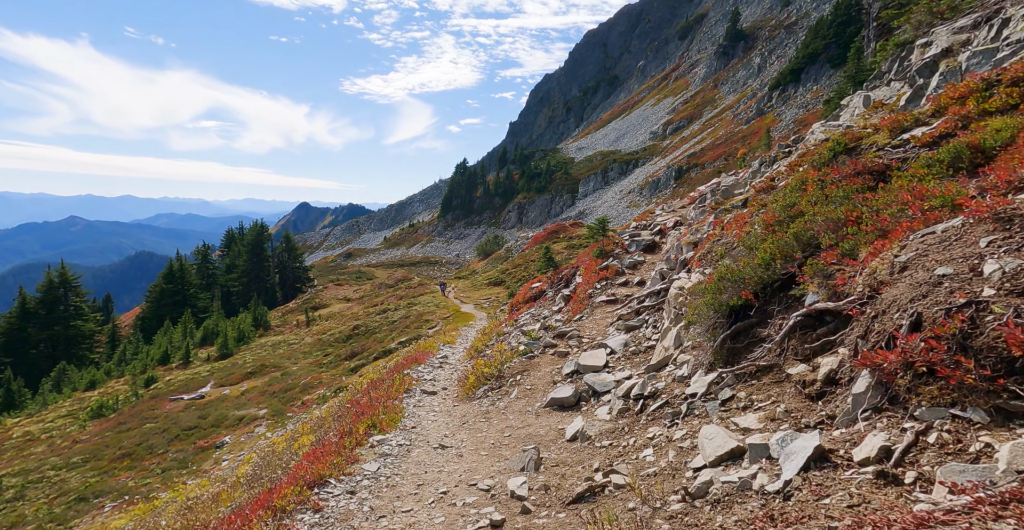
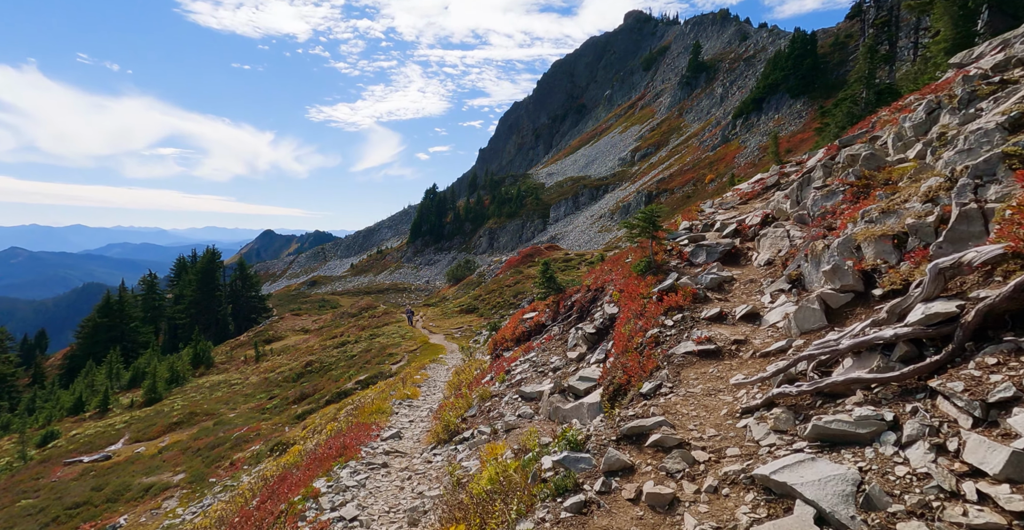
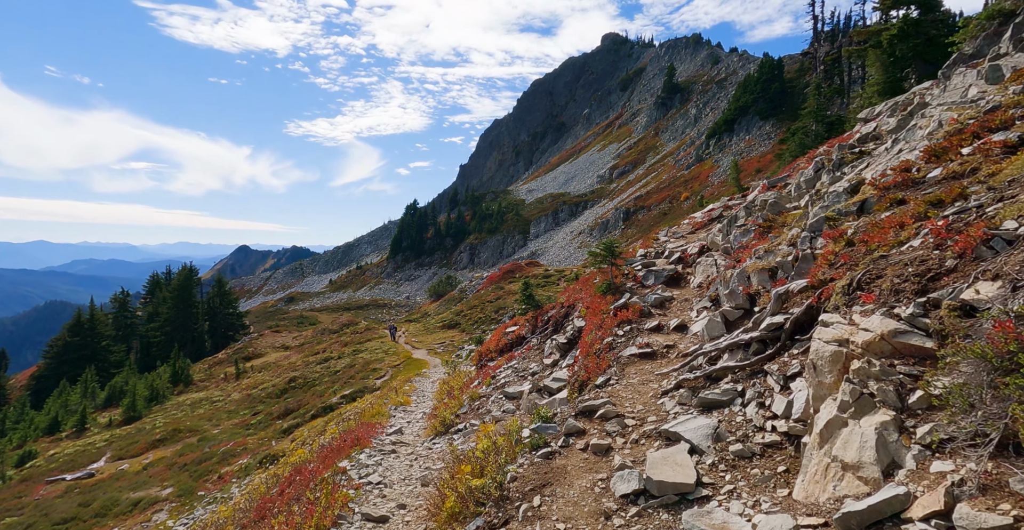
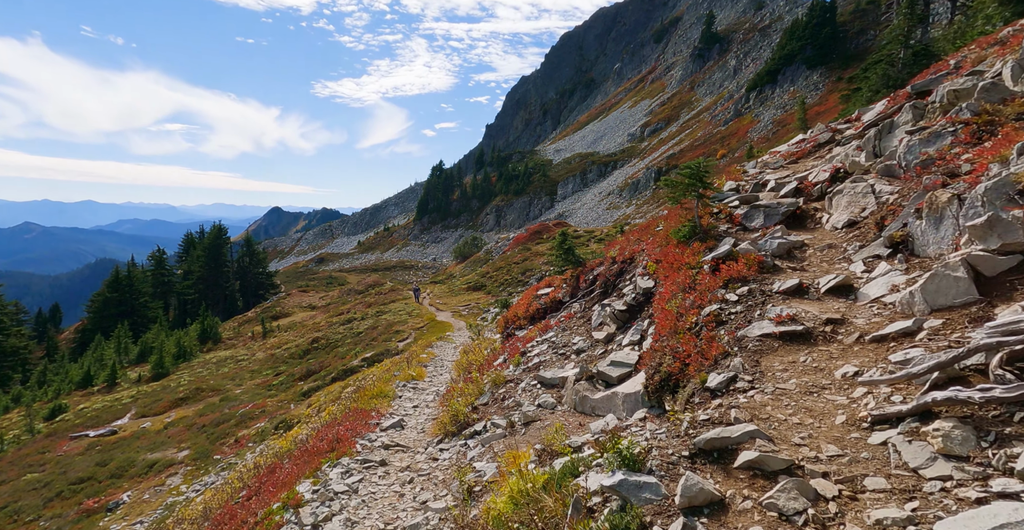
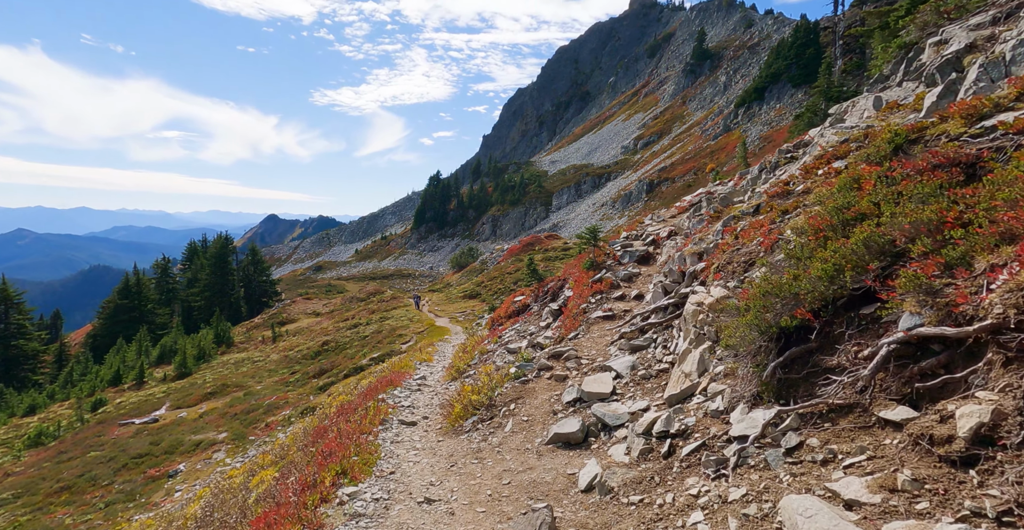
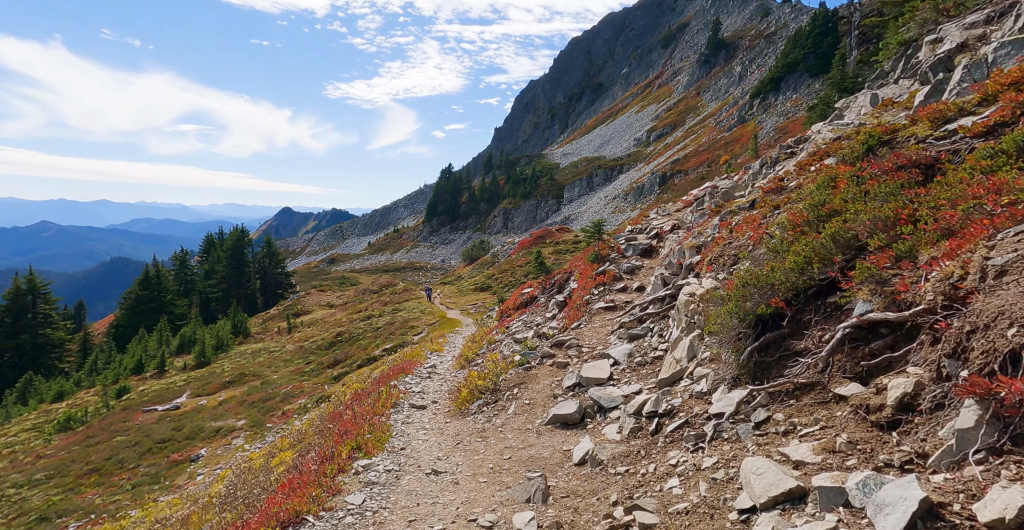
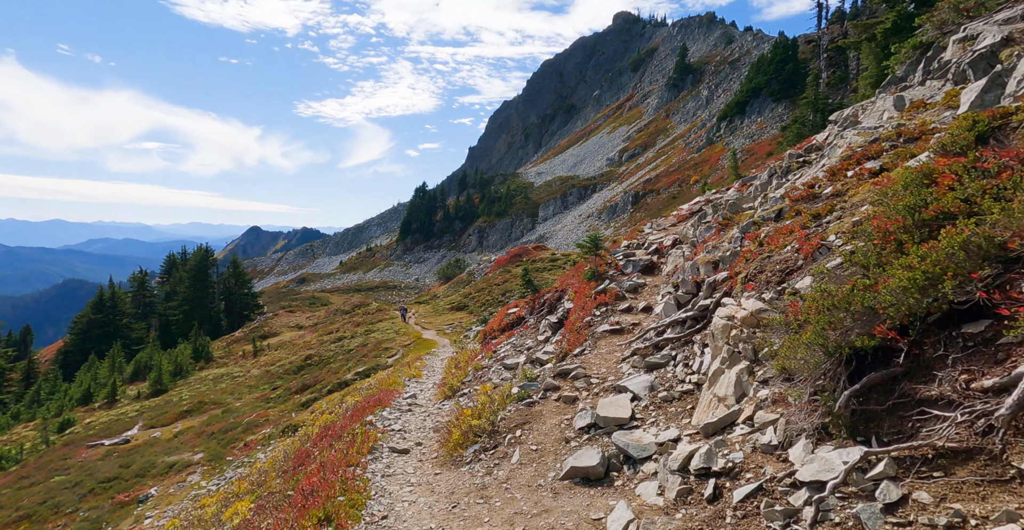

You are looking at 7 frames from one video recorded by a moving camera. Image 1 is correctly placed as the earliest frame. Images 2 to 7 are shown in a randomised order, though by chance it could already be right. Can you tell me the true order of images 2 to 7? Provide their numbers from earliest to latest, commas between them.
6, 5, 7, 3, 2, 4
